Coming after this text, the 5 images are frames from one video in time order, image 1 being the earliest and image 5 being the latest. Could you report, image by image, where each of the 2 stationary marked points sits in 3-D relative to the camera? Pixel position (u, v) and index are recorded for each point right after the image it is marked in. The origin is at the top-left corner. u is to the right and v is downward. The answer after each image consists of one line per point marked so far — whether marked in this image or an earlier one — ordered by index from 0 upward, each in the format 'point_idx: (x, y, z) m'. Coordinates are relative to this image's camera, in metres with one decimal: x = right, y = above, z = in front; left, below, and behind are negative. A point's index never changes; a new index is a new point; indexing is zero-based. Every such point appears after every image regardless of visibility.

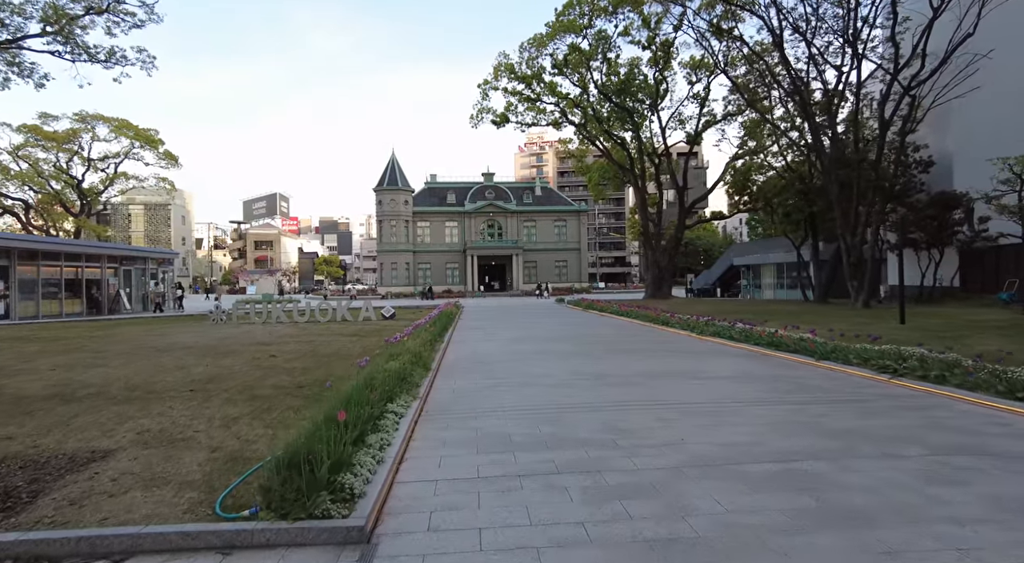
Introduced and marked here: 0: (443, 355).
0: (-1.6, -1.7, +13.5) m
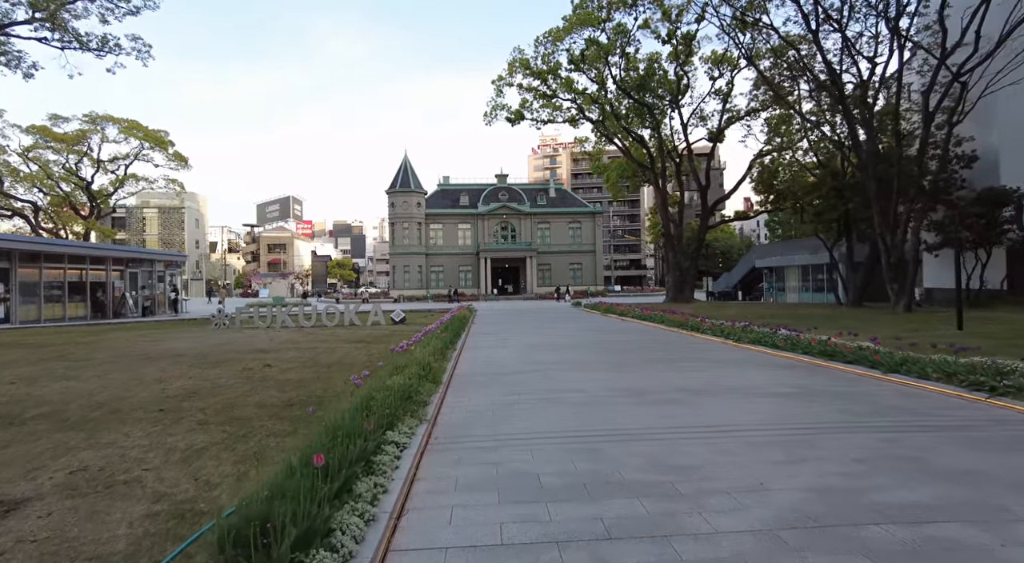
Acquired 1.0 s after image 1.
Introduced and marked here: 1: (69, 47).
0: (-1.2, -1.8, +12.2) m
1: (-12.4, +6.5, +16.3) m
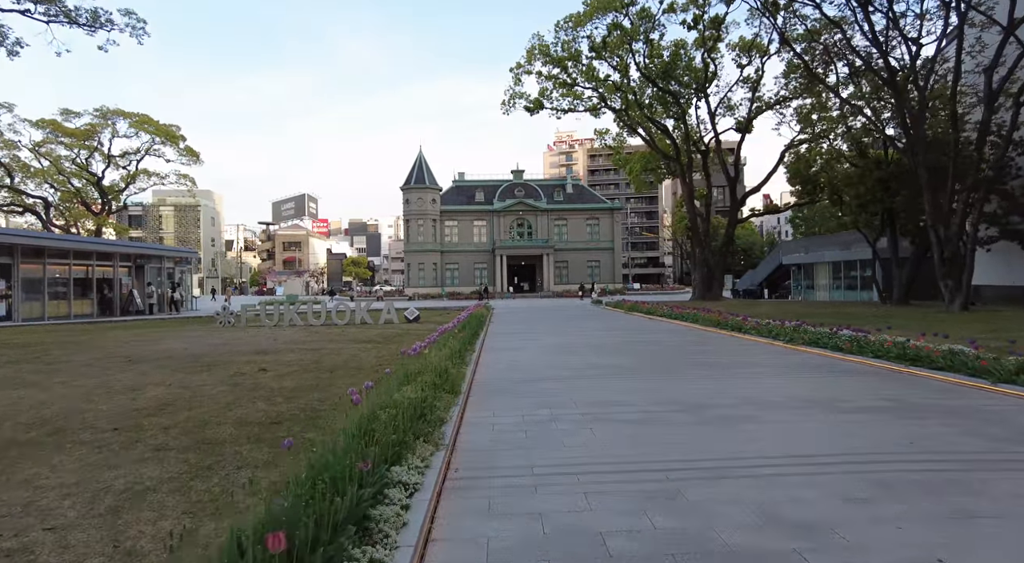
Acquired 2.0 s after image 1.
0: (-0.7, -1.6, +10.7) m
1: (-11.7, +6.7, +15.0) m
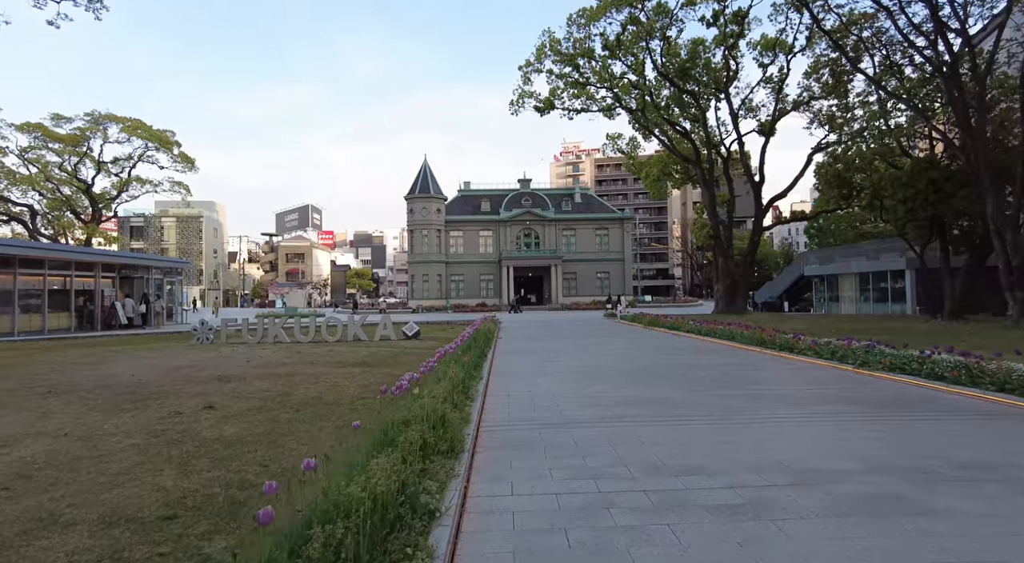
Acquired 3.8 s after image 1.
0: (-0.4, -1.8, +8.2) m
1: (-11.4, +6.4, +12.9) m
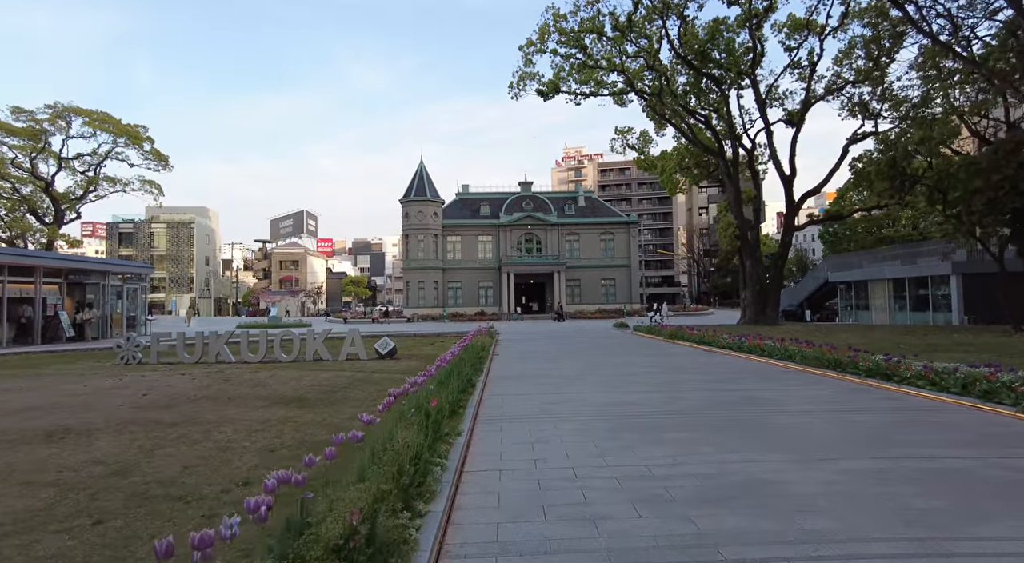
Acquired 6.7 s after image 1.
0: (-0.5, -1.8, +4.3) m
1: (-11.5, +6.4, +9.0) m
